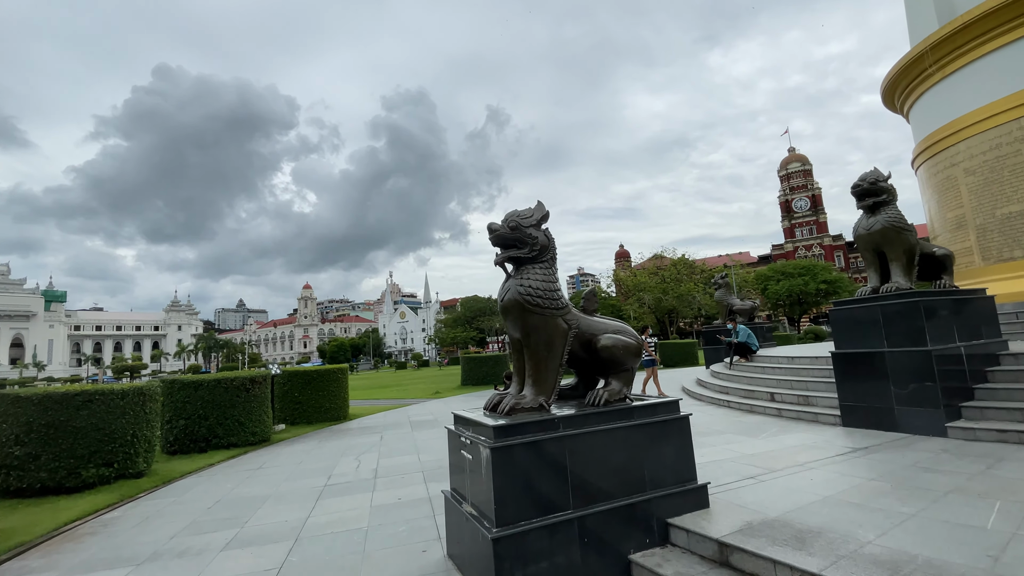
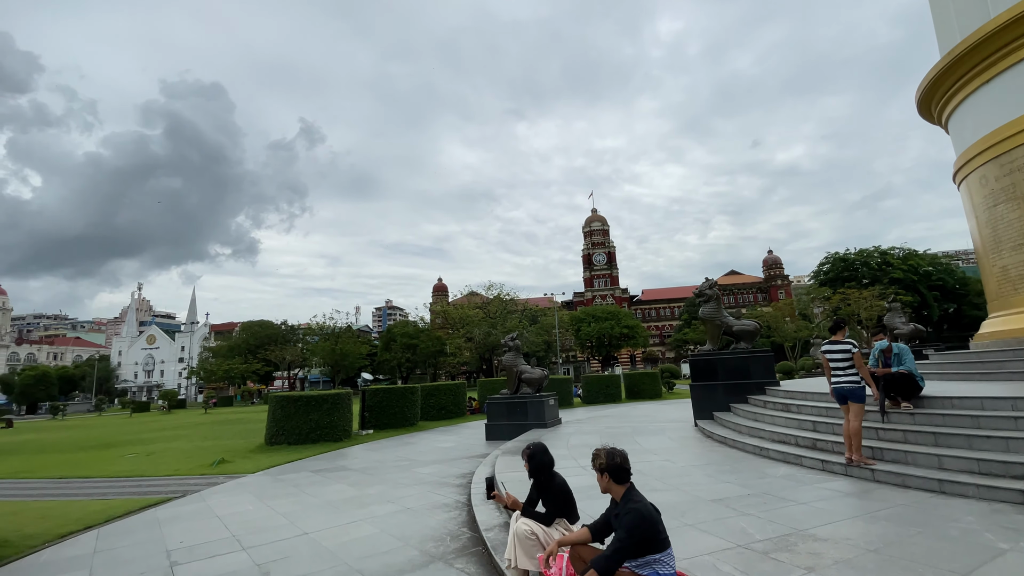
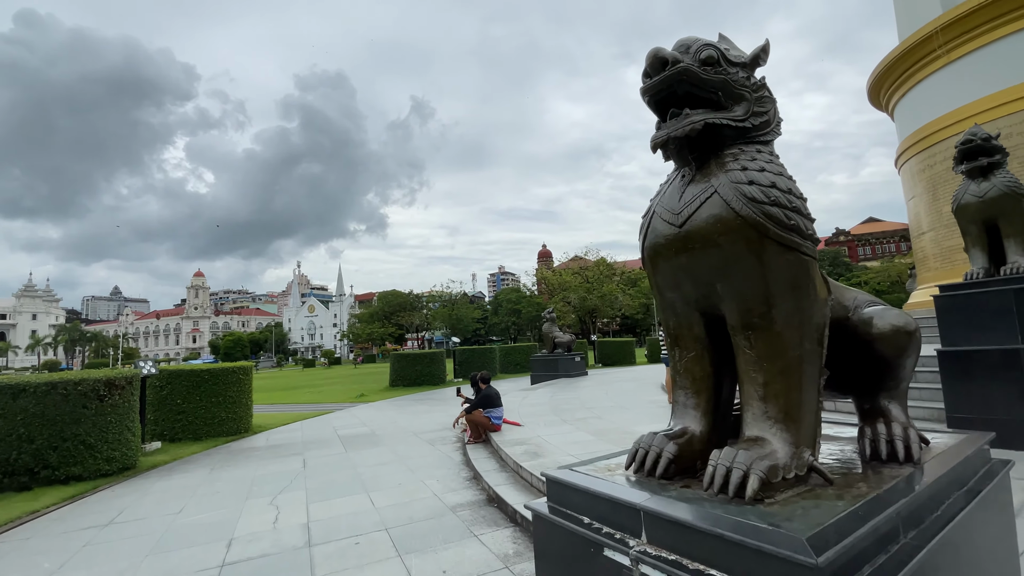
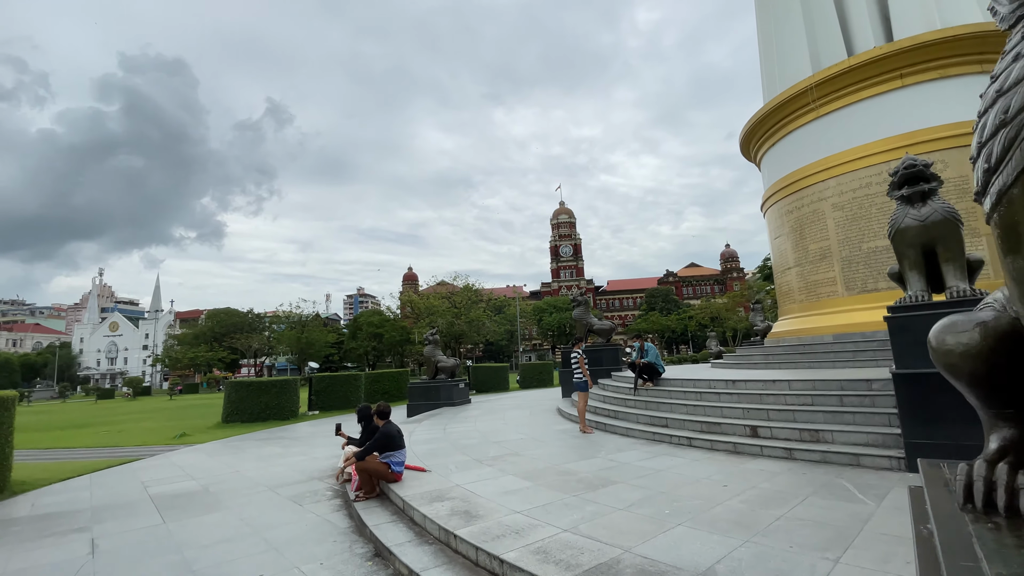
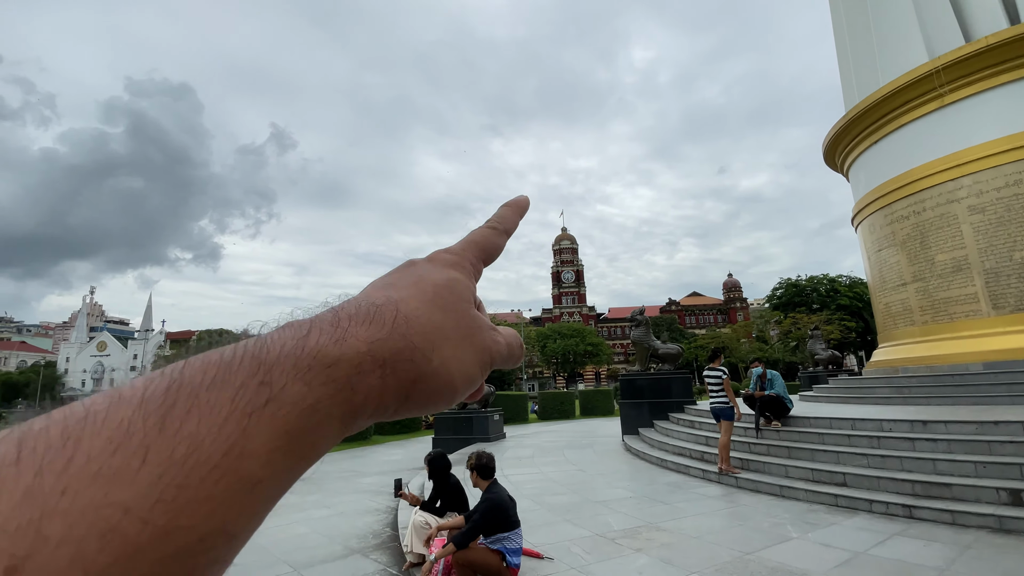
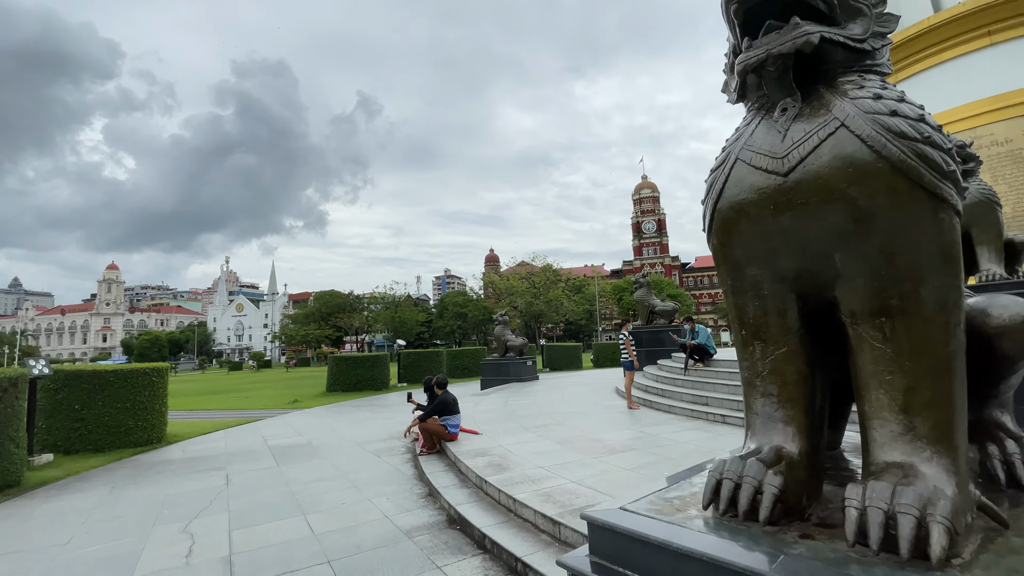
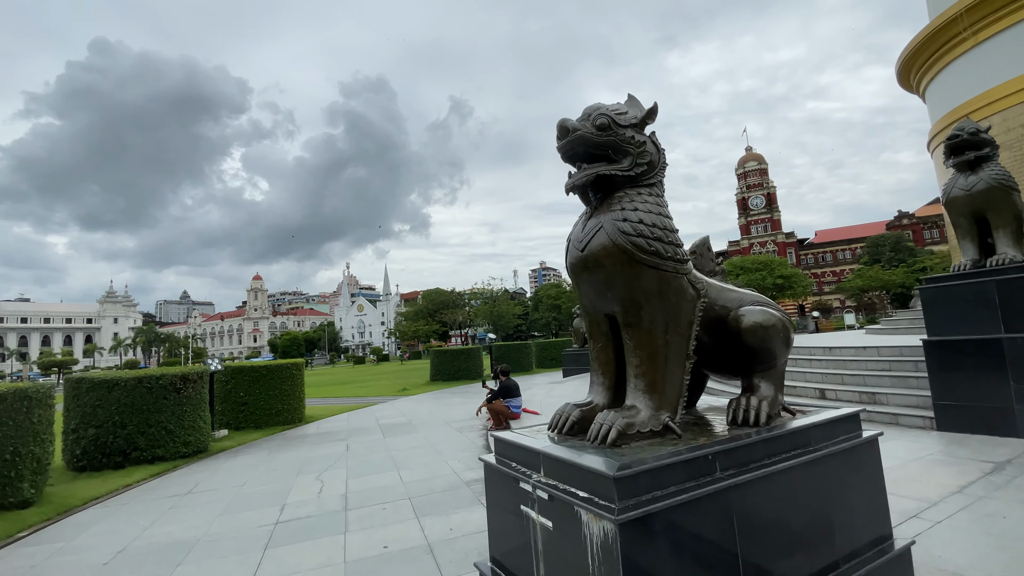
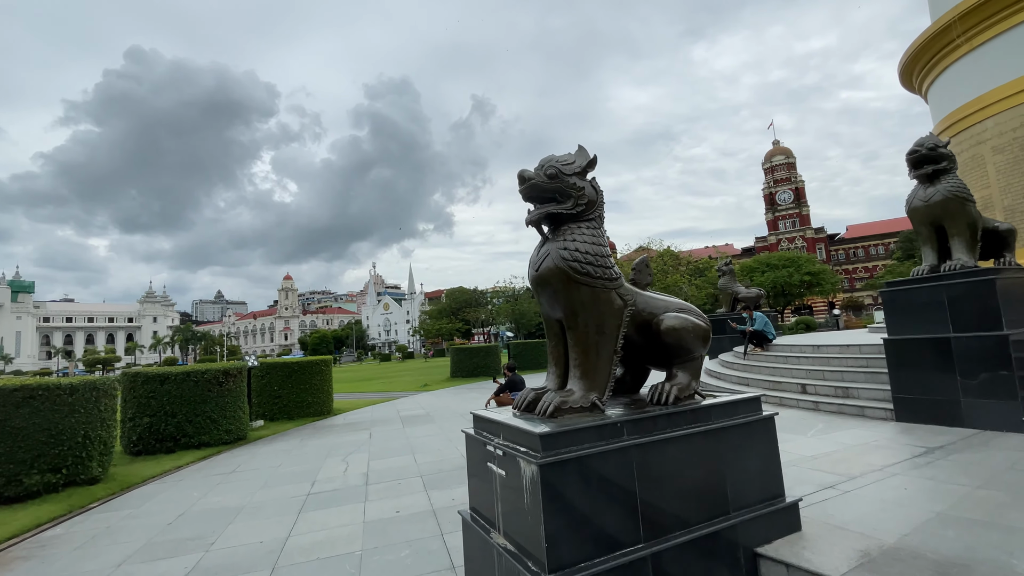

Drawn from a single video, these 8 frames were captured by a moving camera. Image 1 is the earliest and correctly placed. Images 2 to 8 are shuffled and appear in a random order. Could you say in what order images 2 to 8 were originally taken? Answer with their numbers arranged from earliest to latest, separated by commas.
8, 7, 3, 6, 4, 5, 2
